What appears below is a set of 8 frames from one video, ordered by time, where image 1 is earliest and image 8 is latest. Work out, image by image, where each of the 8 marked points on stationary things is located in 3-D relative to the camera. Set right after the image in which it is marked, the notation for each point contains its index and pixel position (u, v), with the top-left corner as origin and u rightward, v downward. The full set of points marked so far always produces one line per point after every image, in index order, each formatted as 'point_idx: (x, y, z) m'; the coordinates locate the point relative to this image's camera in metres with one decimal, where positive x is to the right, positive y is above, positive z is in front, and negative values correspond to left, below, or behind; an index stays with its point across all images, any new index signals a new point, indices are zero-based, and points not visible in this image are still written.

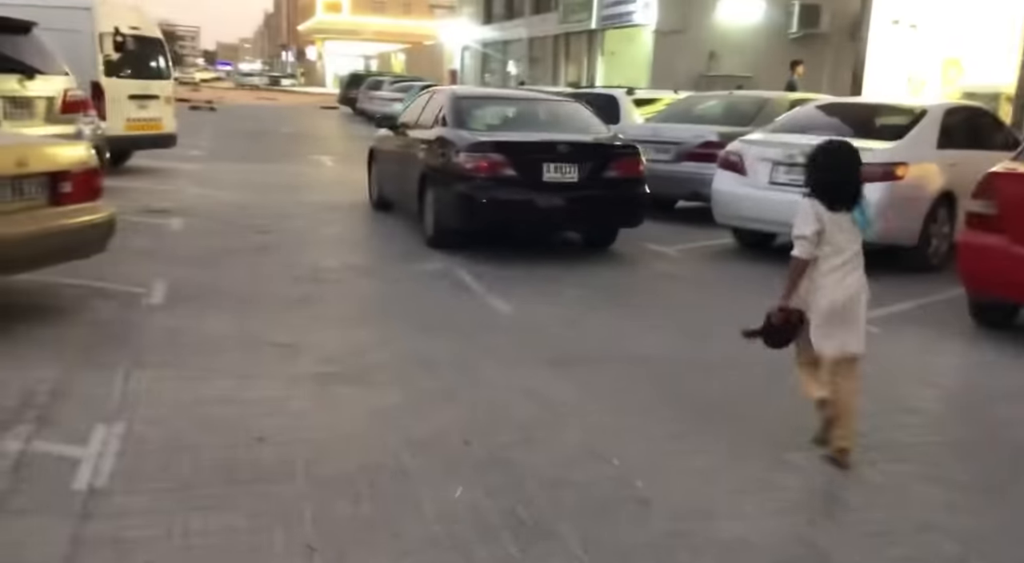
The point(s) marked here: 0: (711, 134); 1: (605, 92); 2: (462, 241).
0: (+2.4, +1.8, +10.5) m
1: (+1.5, +3.1, +14.3) m
2: (-0.5, +0.5, +9.5) m
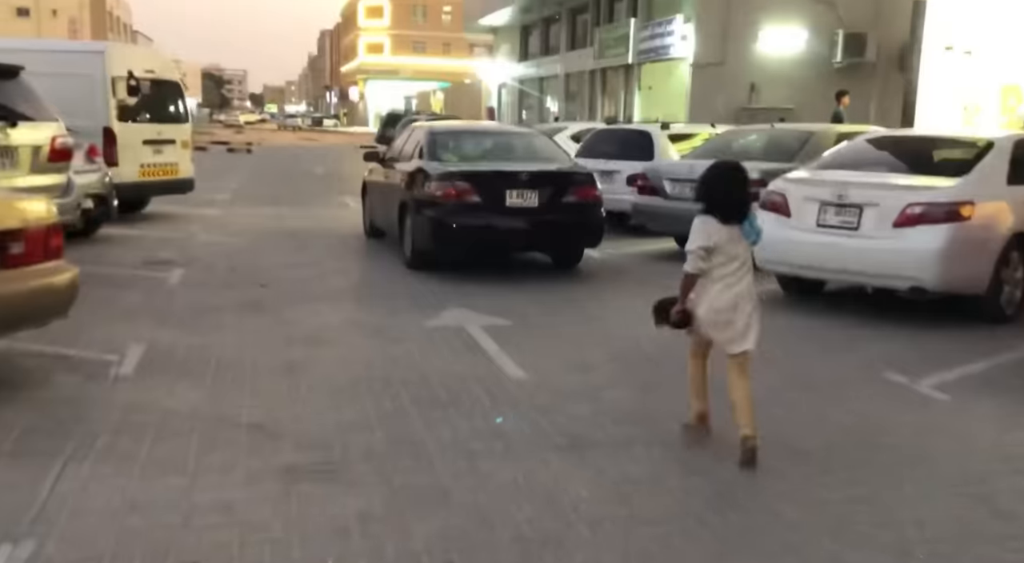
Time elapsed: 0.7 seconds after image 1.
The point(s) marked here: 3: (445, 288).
0: (+2.6, +1.2, +9.7) m
1: (+1.9, +2.4, +13.5) m
2: (-0.3, 0.0, +8.7) m
3: (-0.6, 0.0, +8.6) m
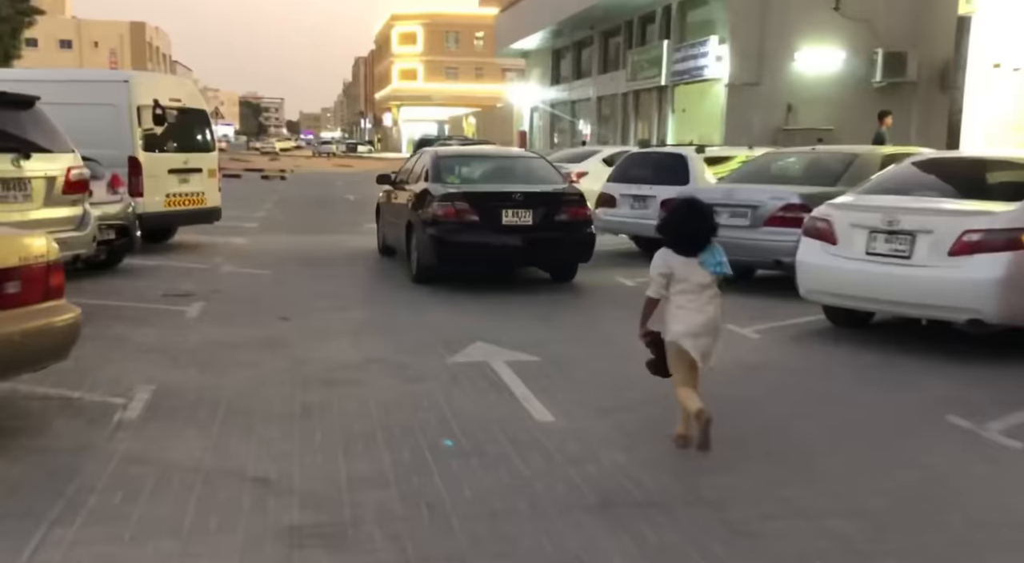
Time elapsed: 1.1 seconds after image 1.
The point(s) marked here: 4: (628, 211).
0: (+2.9, +0.9, +9.2) m
1: (+2.3, +2.0, +13.1) m
2: (0.0, -0.3, +8.3) m
3: (-0.3, -0.3, +8.2) m
4: (+1.7, +1.1, +13.1) m
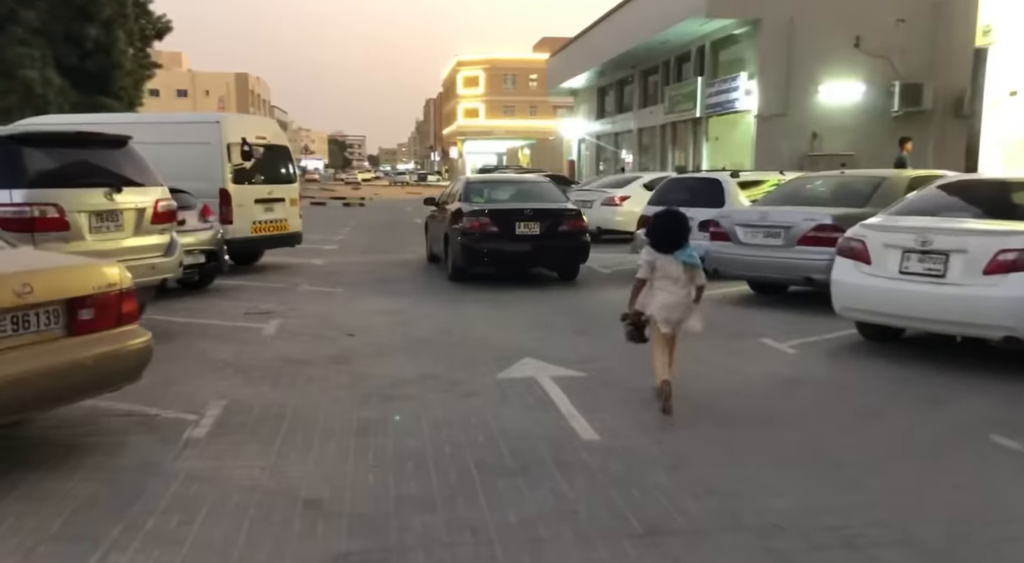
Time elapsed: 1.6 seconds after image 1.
0: (+3.4, +0.7, +9.7) m
1: (+3.0, +1.6, +13.6) m
2: (+0.5, -0.5, +8.9) m
3: (+0.1, -0.5, +8.8) m
4: (+2.4, +0.8, +13.6) m
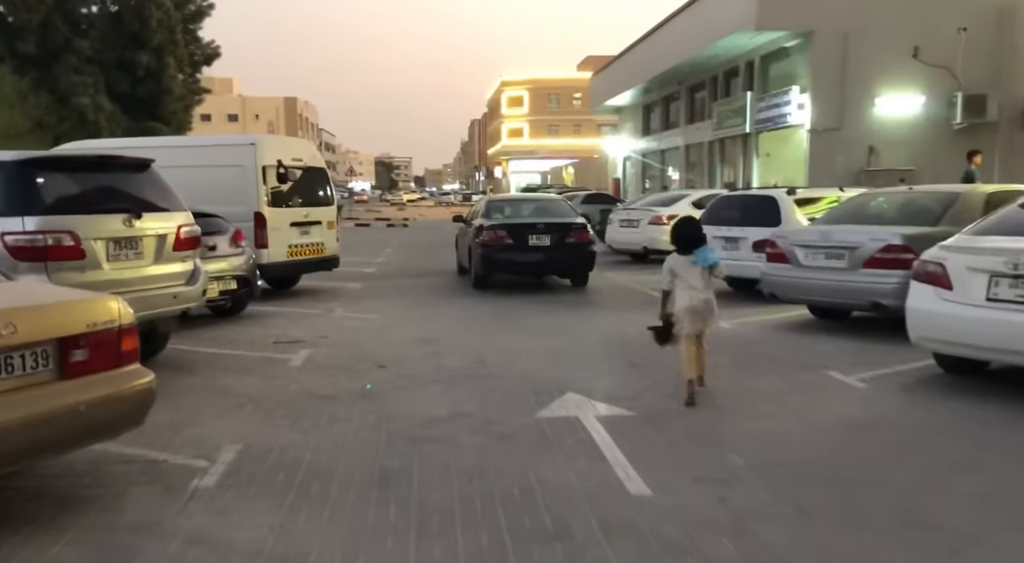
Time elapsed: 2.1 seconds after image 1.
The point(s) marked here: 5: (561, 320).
0: (+3.8, +0.5, +8.9) m
1: (+3.6, +1.3, +12.9) m
2: (+0.9, -0.8, +8.2) m
3: (+0.5, -0.8, +8.2) m
4: (+3.0, +0.4, +12.9) m
5: (+0.6, -0.5, +10.9) m
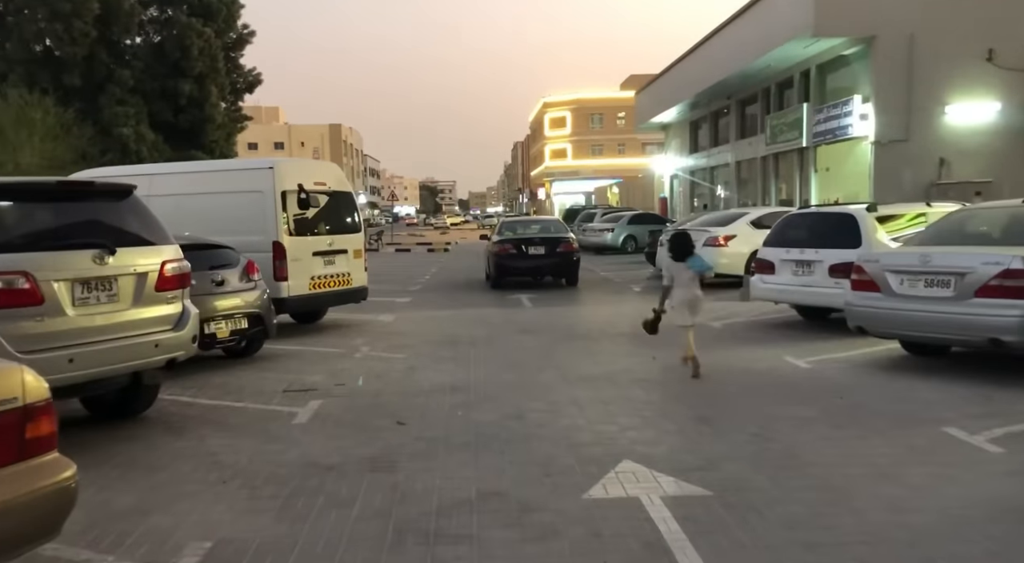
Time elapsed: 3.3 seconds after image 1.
0: (+4.2, +0.2, +7.4) m
1: (+4.2, +0.9, +11.5) m
2: (+1.2, -1.1, +6.9) m
3: (+0.8, -1.1, +6.9) m
4: (+3.6, 0.0, +11.5) m
5: (+1.1, -0.8, +9.5) m
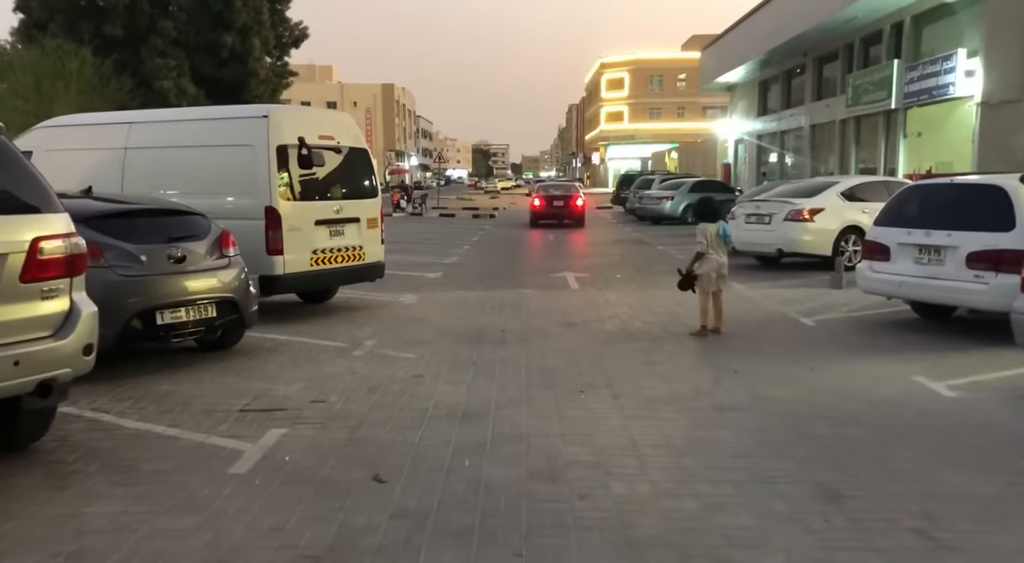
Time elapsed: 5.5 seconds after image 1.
0: (+4.4, +0.1, +4.9) m
1: (+4.6, +1.0, +8.9) m
2: (+1.3, -1.1, +4.6) m
3: (+1.0, -1.1, +4.6) m
4: (+4.0, +0.2, +9.0) m
5: (+1.4, -0.8, +7.3) m
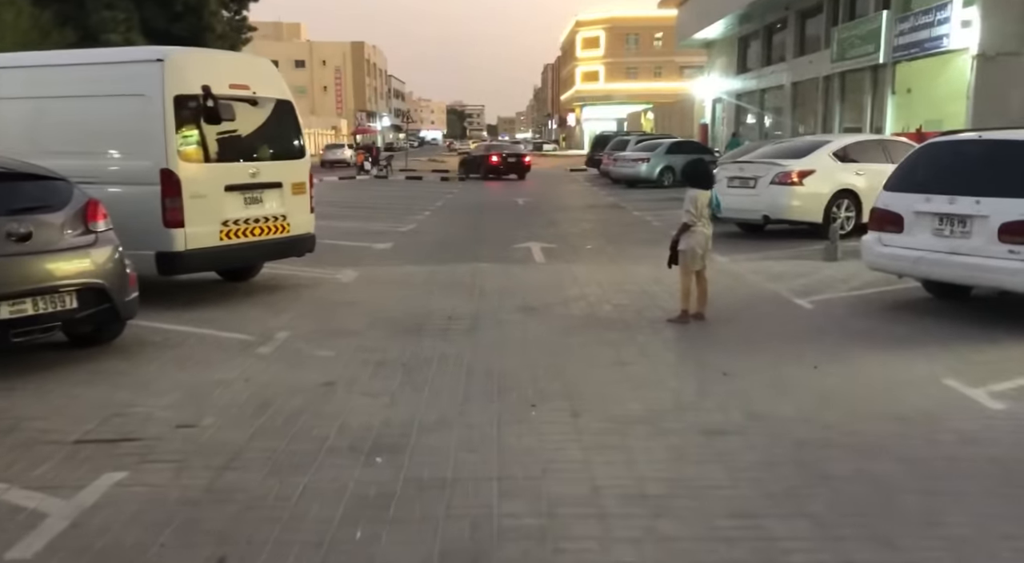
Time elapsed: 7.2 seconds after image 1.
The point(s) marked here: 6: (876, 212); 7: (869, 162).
0: (+4.0, +0.2, +3.6) m
1: (+4.2, +1.2, +7.5) m
2: (+1.0, -1.1, +3.2) m
3: (+0.6, -1.1, +3.2) m
4: (+3.6, +0.4, +7.6) m
5: (+0.9, -0.6, +5.8) m
6: (+3.3, +0.6, +8.2) m
7: (+5.4, +1.8, +13.4) m
